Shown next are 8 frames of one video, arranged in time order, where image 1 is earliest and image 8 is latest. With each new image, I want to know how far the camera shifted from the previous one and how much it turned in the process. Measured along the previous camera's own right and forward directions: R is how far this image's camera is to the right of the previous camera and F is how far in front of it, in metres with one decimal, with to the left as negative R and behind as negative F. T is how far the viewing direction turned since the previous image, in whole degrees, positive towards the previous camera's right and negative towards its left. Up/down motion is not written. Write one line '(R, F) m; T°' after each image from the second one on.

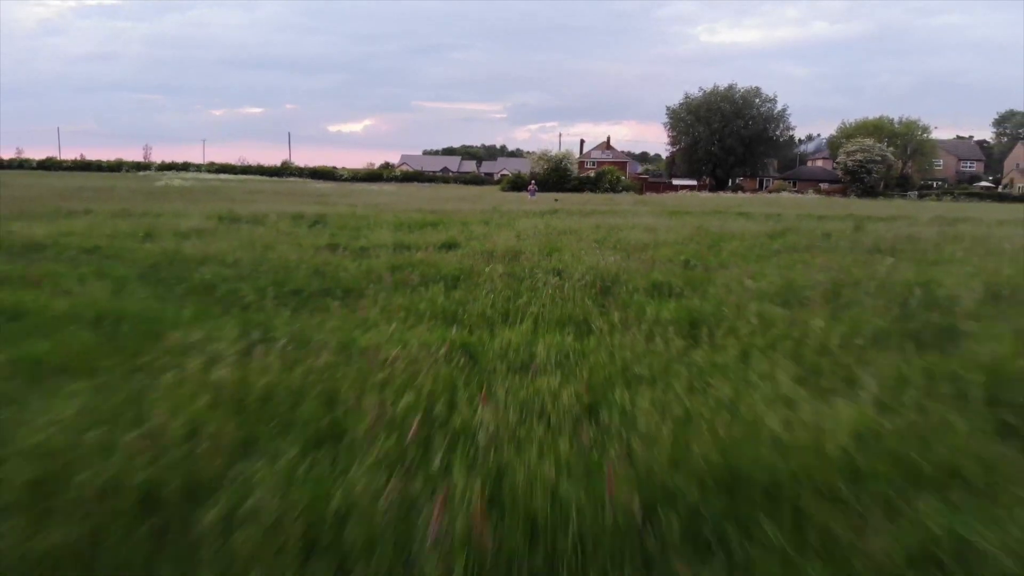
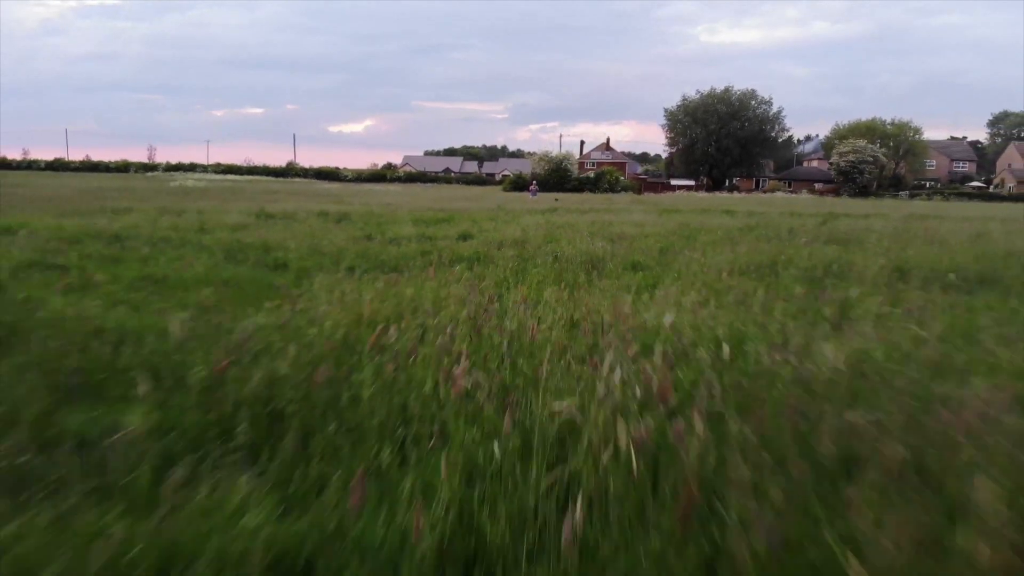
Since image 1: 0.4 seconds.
(-0.1, -1.6) m; 0°
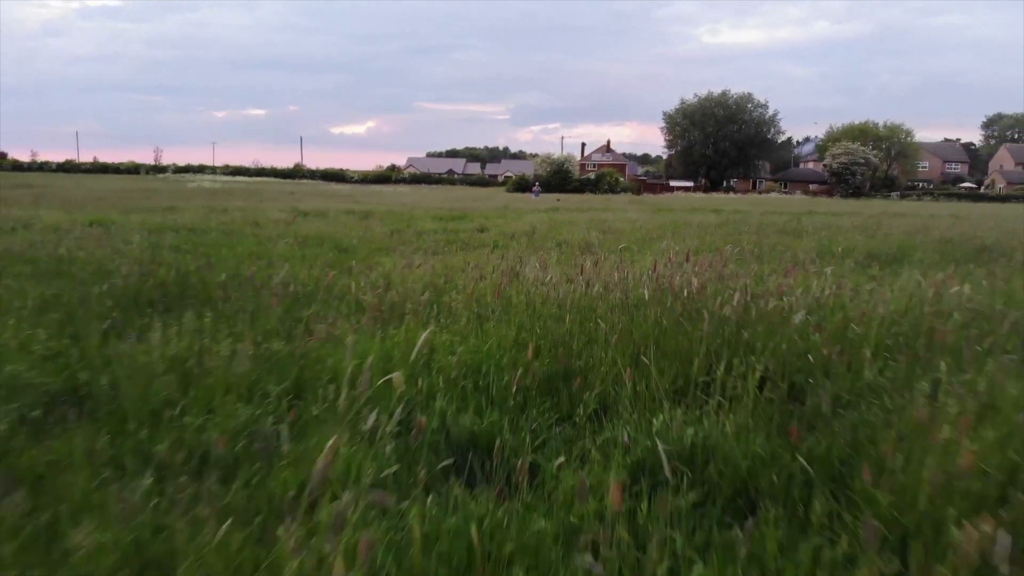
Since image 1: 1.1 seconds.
(-0.1, -2.1) m; 0°
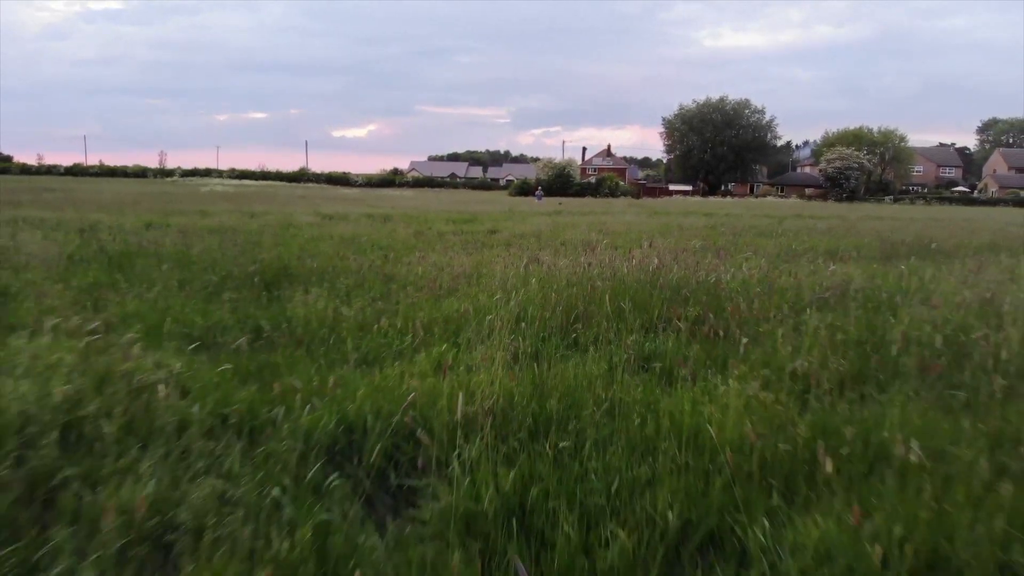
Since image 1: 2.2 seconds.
(-0.1, -1.6) m; 0°
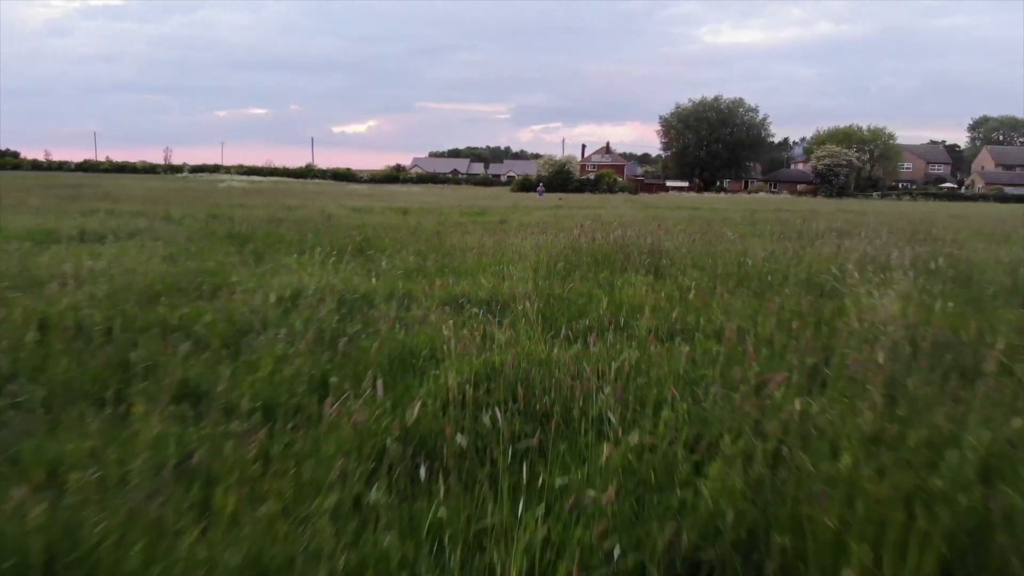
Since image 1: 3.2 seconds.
(-0.1, -2.8) m; 0°
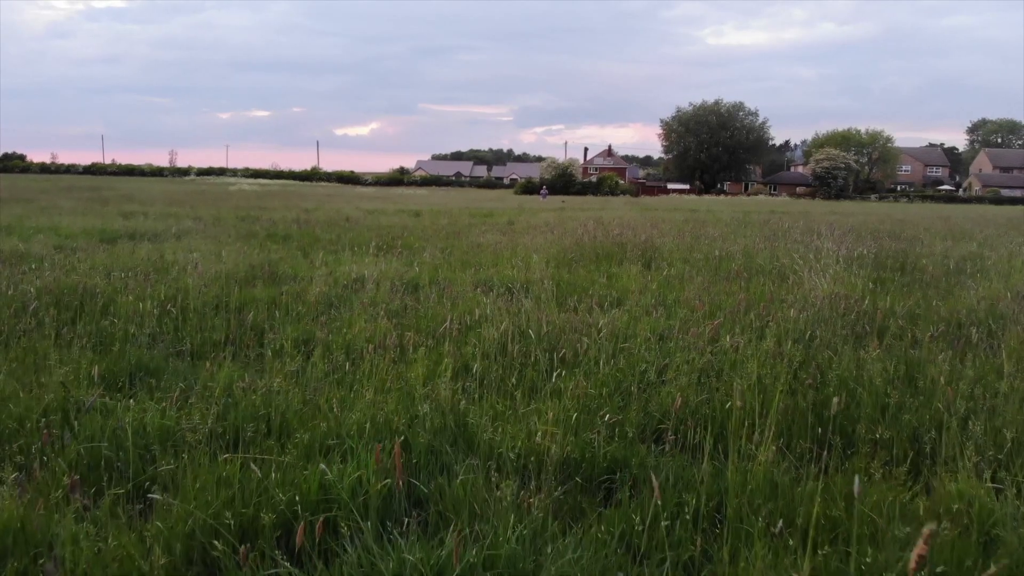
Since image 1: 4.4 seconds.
(-0.1, -1.2) m; 0°
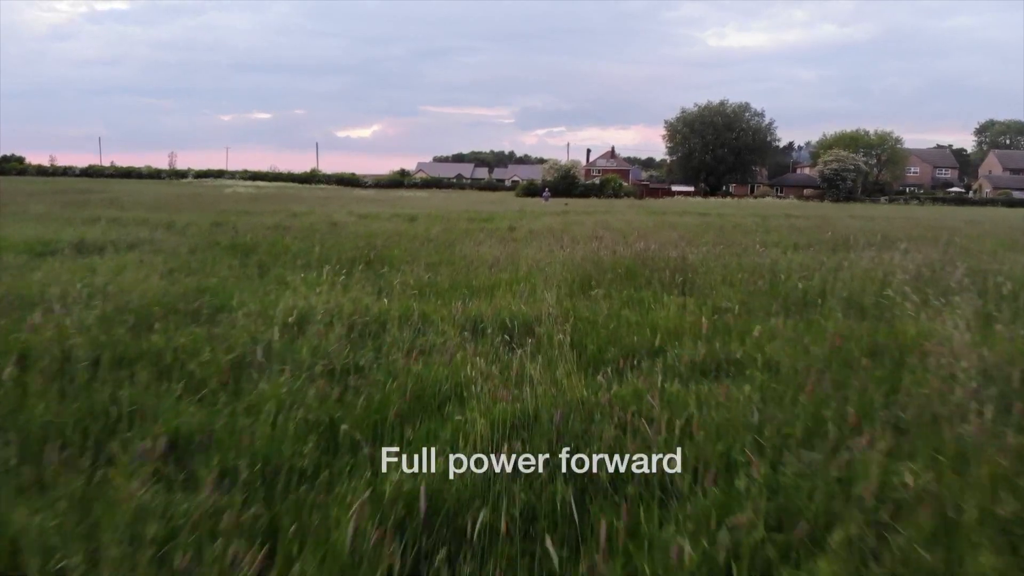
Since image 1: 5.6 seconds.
(0.0, +1.6) m; 0°
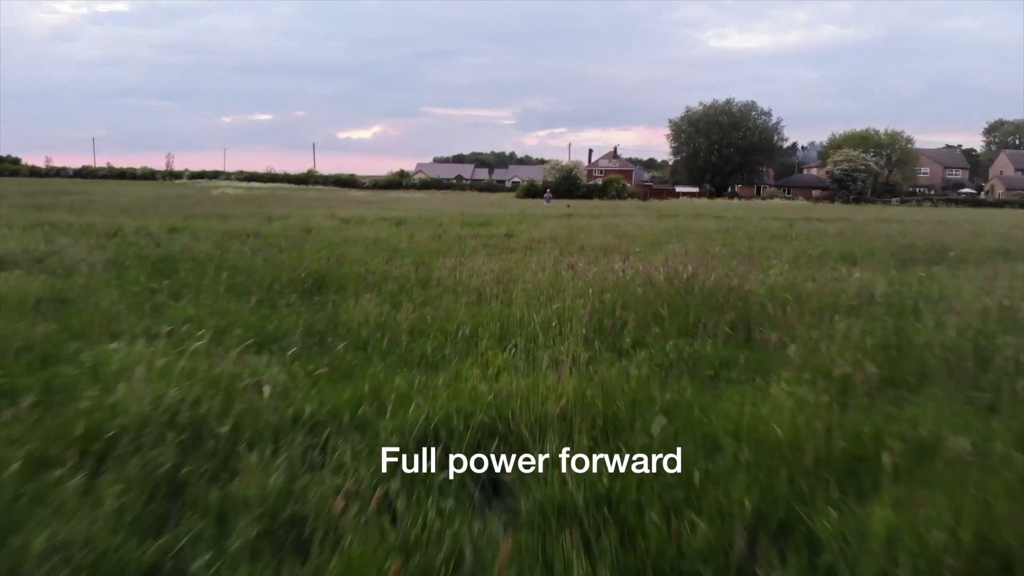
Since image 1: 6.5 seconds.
(+0.1, +2.1) m; 0°
